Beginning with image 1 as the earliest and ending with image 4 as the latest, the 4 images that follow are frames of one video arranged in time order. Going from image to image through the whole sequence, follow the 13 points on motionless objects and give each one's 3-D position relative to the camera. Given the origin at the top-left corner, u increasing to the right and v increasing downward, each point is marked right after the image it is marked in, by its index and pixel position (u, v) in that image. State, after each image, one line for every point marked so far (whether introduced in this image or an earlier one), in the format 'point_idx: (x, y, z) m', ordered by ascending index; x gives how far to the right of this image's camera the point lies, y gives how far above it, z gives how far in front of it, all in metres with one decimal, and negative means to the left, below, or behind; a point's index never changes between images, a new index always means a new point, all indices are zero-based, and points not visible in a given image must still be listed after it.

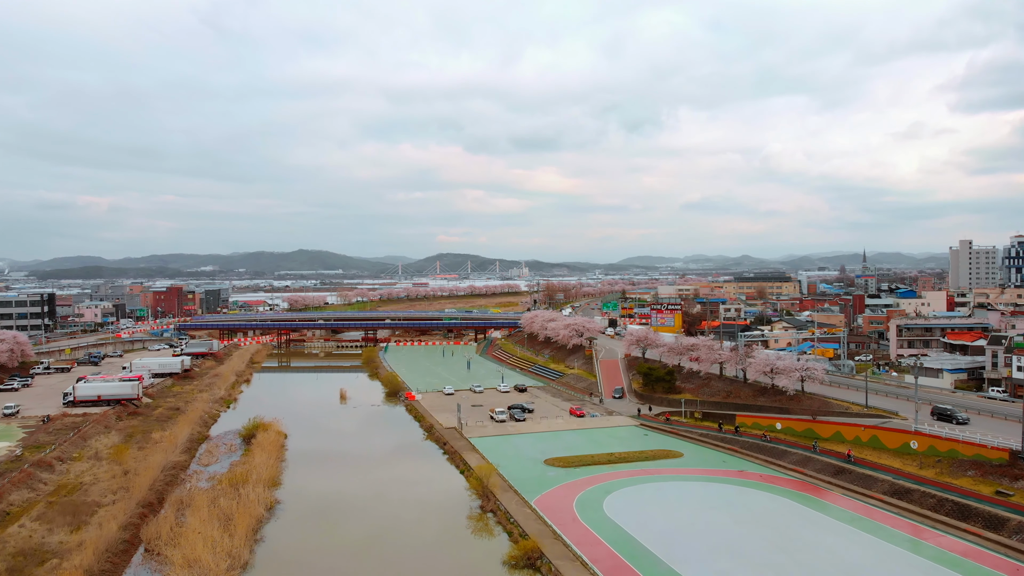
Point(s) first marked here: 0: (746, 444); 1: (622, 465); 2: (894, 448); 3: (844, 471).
0: (+7.6, -5.0, +19.6) m
1: (+3.3, -5.3, +18.1) m
2: (+10.9, -4.5, +17.5) m
3: (+9.3, -5.1, +17.1) m
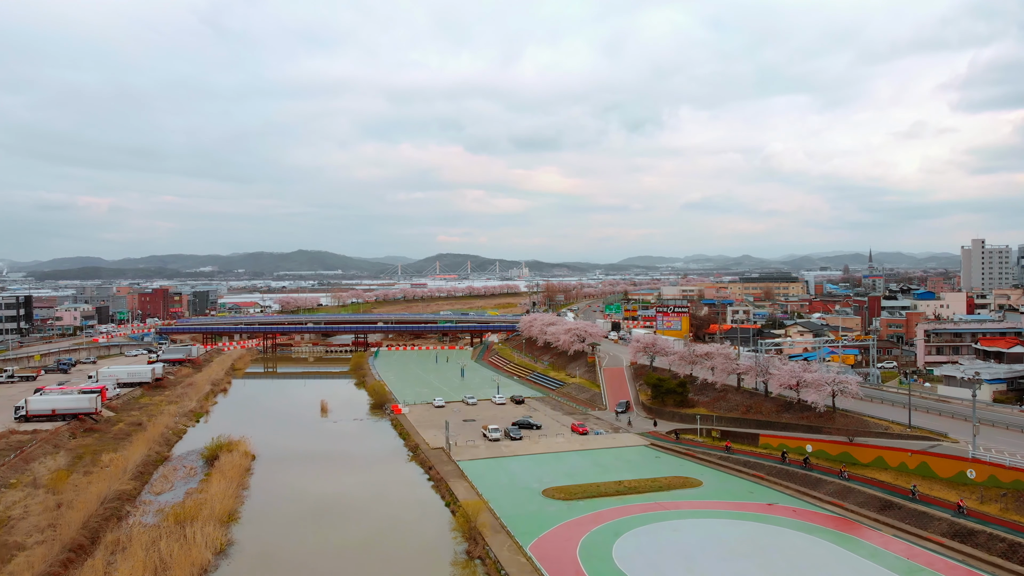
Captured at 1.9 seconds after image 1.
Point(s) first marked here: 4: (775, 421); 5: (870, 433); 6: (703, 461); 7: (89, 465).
0: (+7.4, -5.1, +17.2) m
1: (+3.1, -5.4, +15.6) m
2: (+10.7, -4.6, +15.0) m
3: (+9.1, -5.2, +14.6) m
4: (+8.5, -4.3, +19.8) m
5: (+10.3, -4.2, +17.6) m
6: (+5.8, -5.3, +18.6) m
7: (-13.6, -5.7, +19.6) m
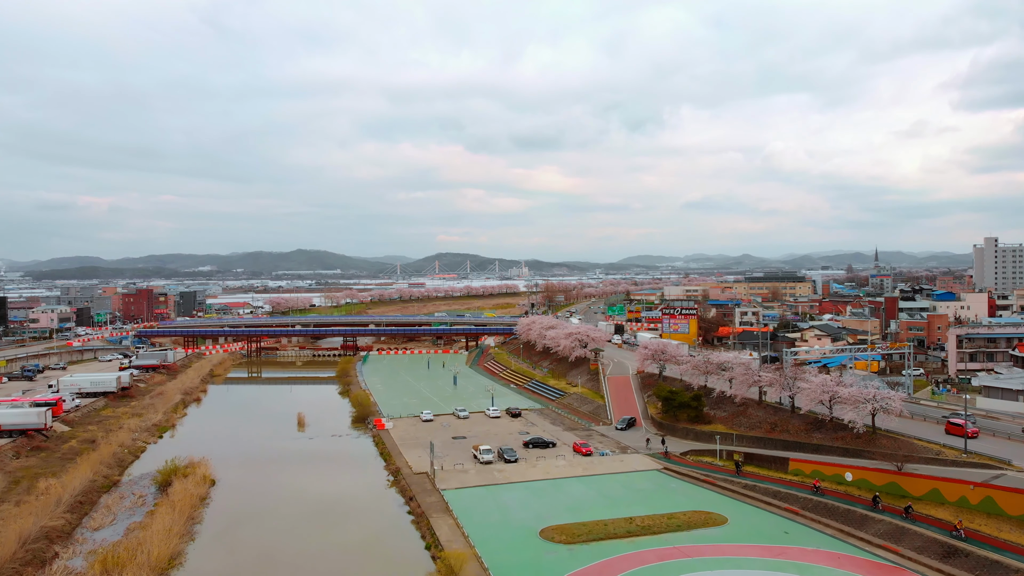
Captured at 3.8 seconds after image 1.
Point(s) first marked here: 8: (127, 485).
0: (+7.2, -5.2, +14.7) m
1: (+2.9, -5.4, +13.2) m
2: (+10.5, -4.7, +12.6) m
3: (+8.9, -5.3, +12.2) m
4: (+8.3, -4.4, +17.4) m
5: (+10.1, -4.2, +15.2) m
6: (+5.6, -5.3, +16.2) m
7: (-13.7, -5.7, +17.2) m
8: (-11.9, -6.0, +18.9) m
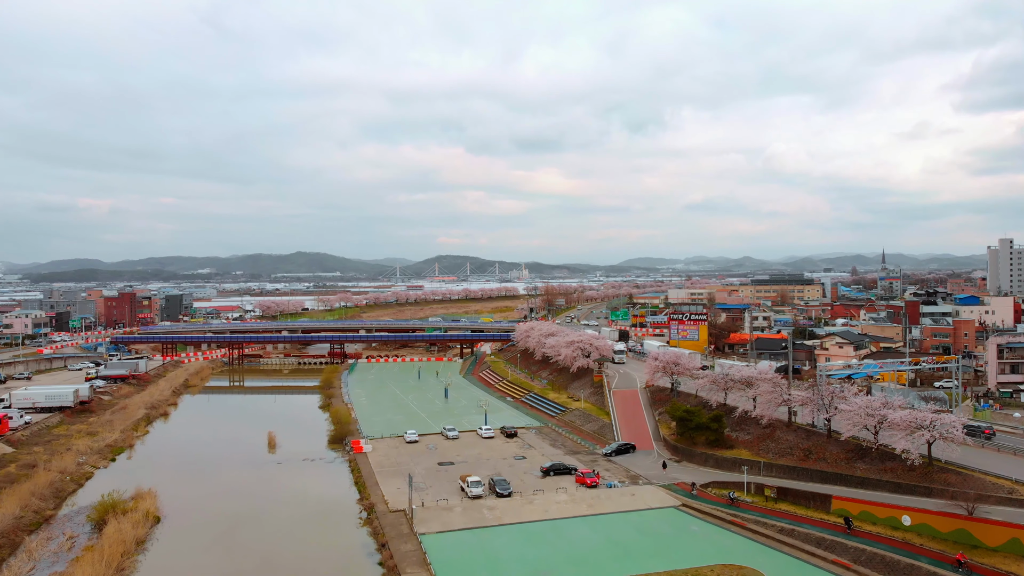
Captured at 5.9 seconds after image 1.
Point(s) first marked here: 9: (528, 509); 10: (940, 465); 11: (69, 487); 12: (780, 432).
0: (+7.0, -5.3, +12.2) m
1: (+2.7, -5.6, +10.7) m
2: (+10.3, -4.8, +10.1) m
3: (+8.7, -5.4, +9.7) m
4: (+8.1, -4.5, +14.9) m
5: (+9.9, -4.4, +12.6) m
6: (+5.4, -5.5, +13.6) m
7: (-13.9, -5.9, +14.6) m
8: (-12.0, -6.2, +16.3) m
9: (+0.4, -5.4, +15.1) m
10: (+10.1, -4.1, +14.3) m
11: (-13.4, -6.0, +18.7) m
12: (+7.7, -4.1, +17.6) m
